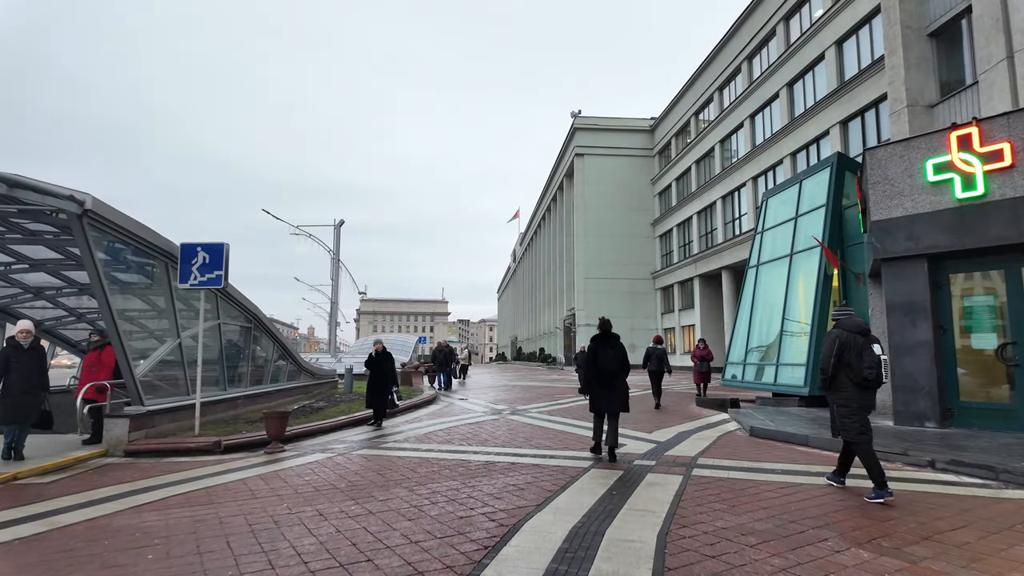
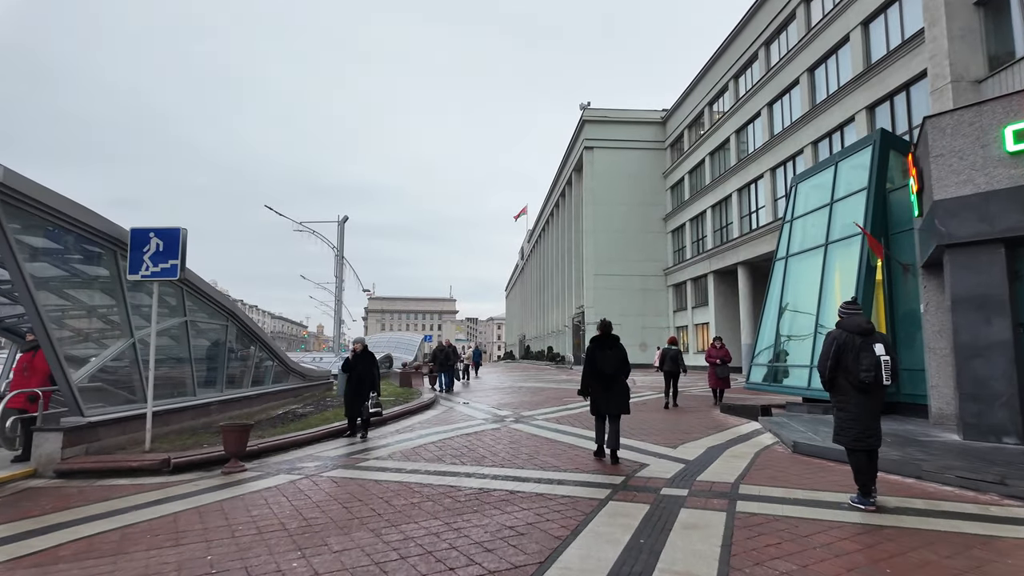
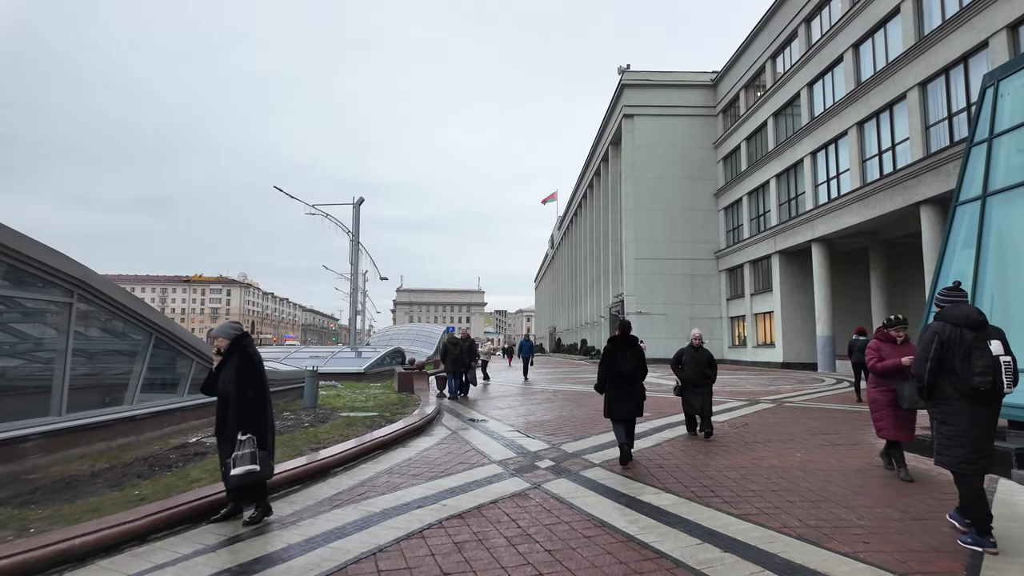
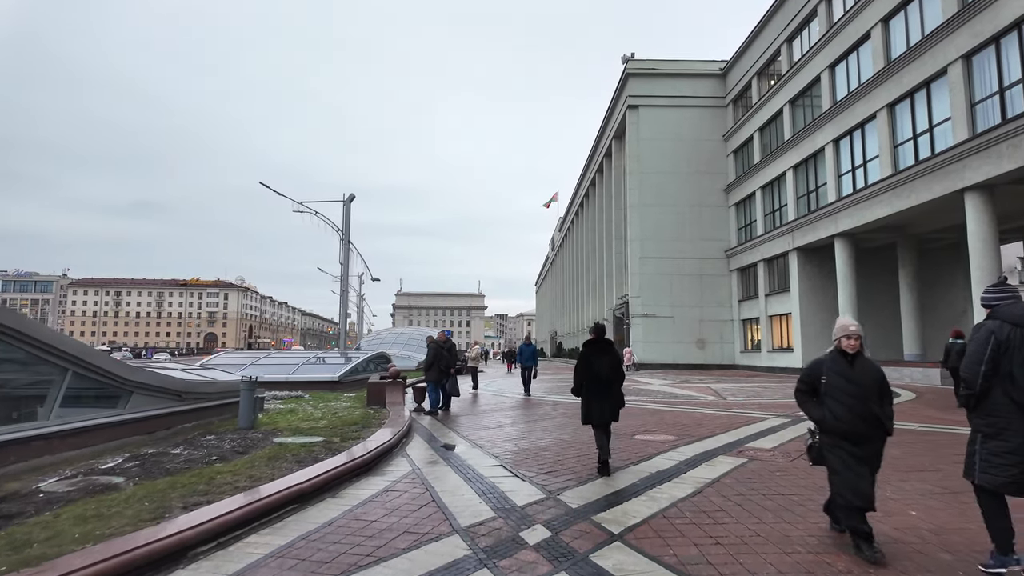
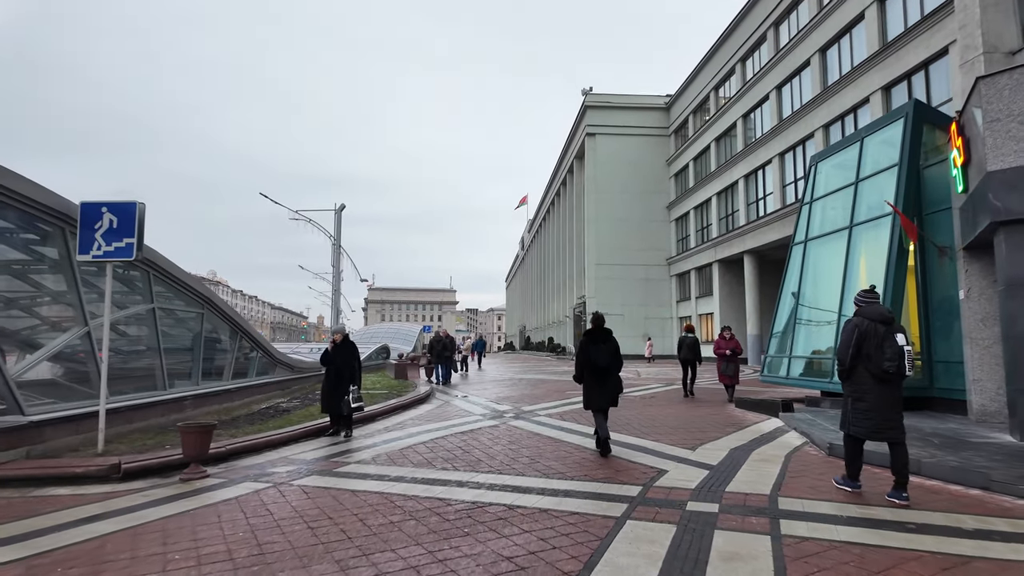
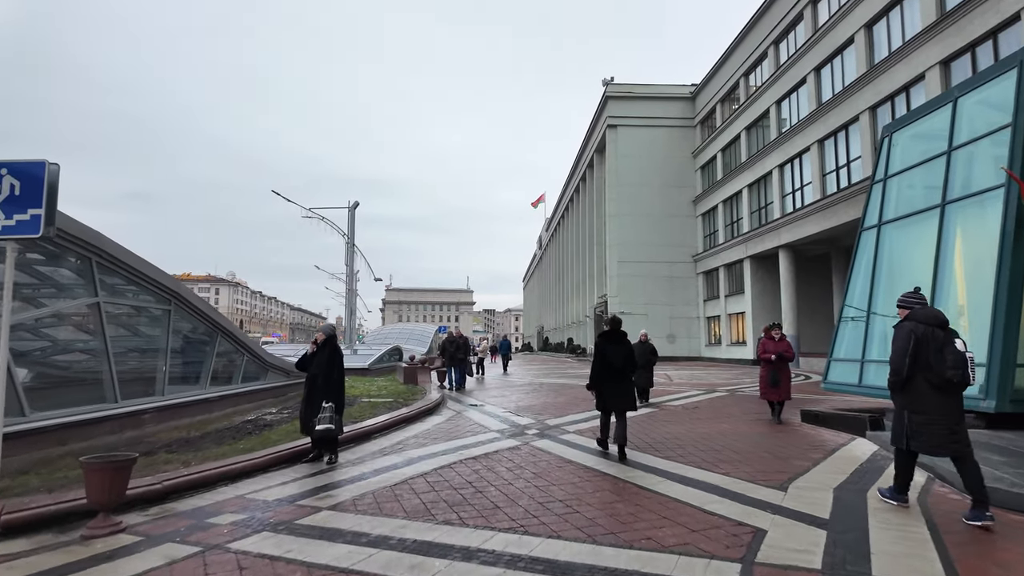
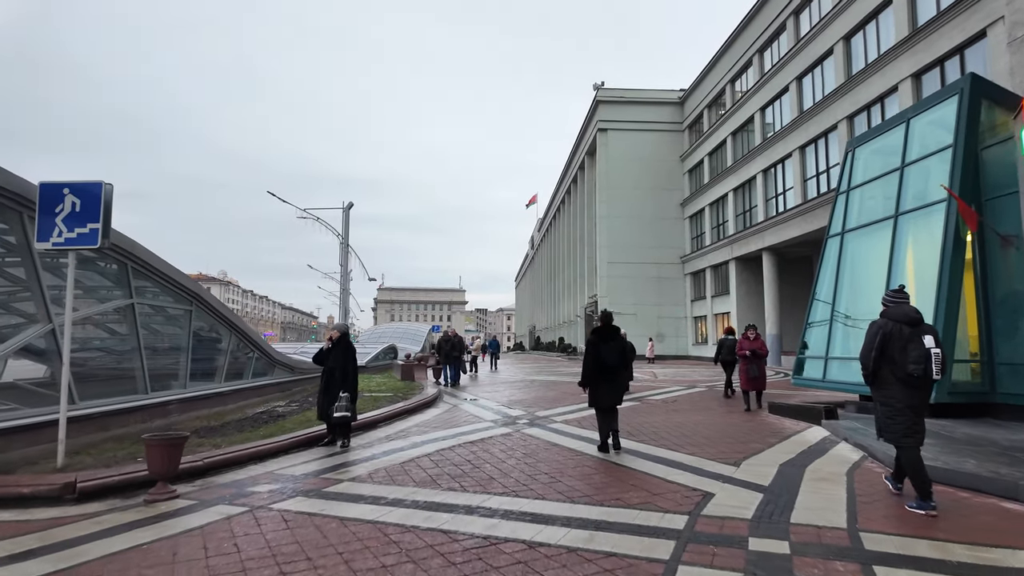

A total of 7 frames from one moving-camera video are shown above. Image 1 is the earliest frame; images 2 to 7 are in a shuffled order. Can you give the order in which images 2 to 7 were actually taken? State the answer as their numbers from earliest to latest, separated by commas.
2, 5, 7, 6, 3, 4
